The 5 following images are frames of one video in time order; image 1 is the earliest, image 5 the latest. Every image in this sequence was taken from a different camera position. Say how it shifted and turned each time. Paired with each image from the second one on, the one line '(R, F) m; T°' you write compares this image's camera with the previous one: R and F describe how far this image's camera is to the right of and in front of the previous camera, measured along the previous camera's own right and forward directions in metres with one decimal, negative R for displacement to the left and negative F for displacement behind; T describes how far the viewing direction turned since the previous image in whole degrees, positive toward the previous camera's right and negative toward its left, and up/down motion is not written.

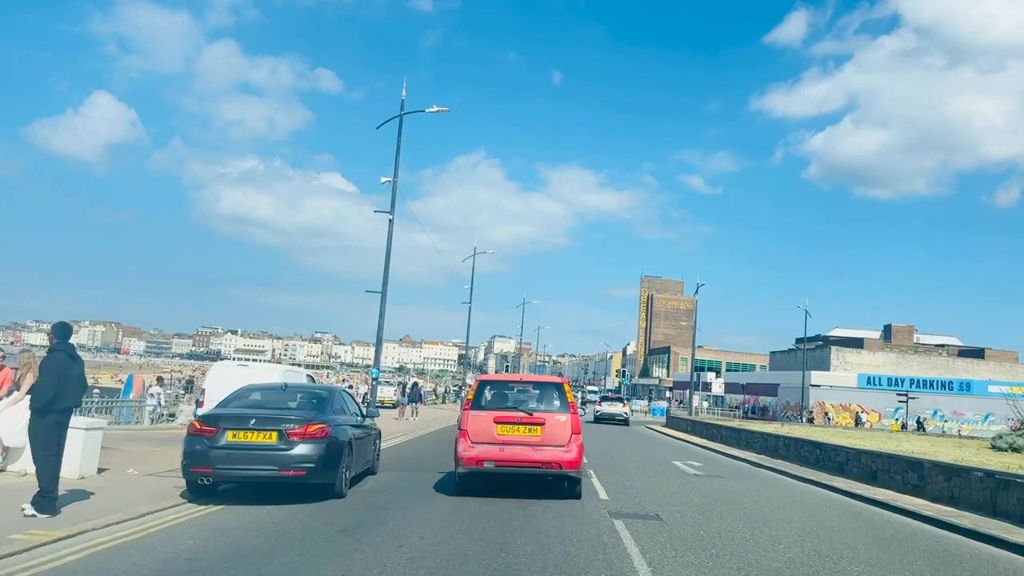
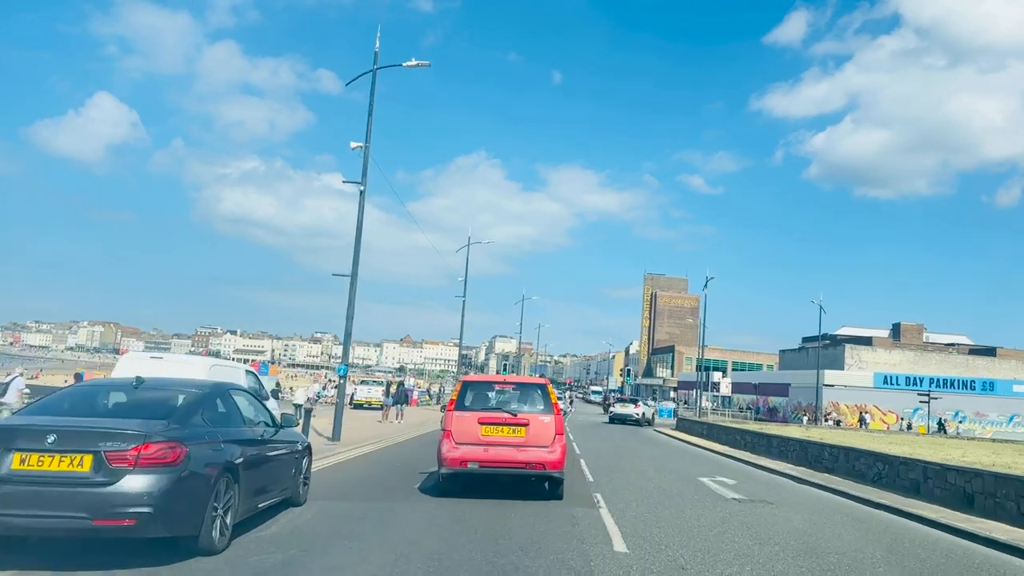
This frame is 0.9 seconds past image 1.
(+0.2, +2.9) m; 0°
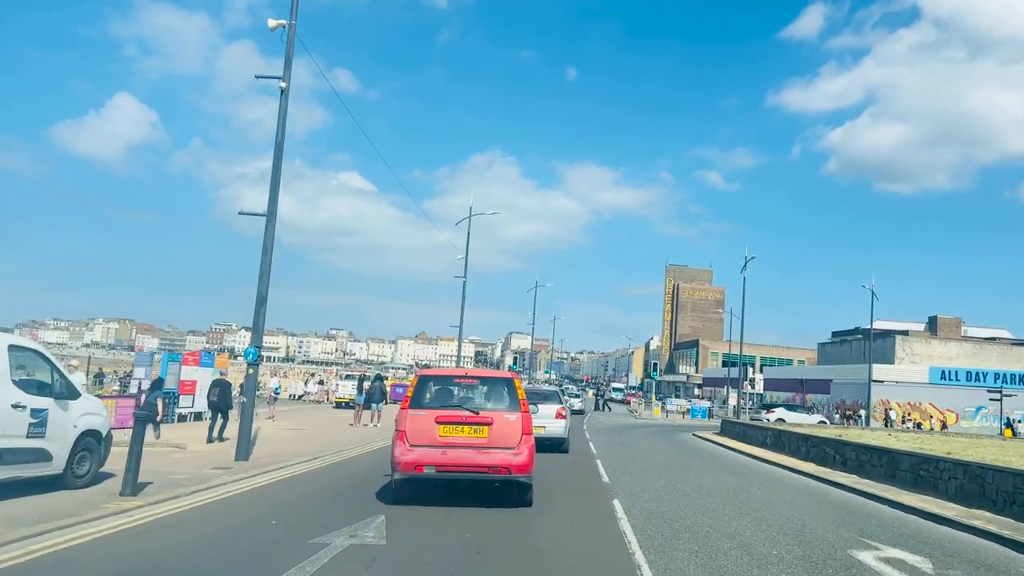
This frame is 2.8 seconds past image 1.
(+0.3, +5.6) m; -1°
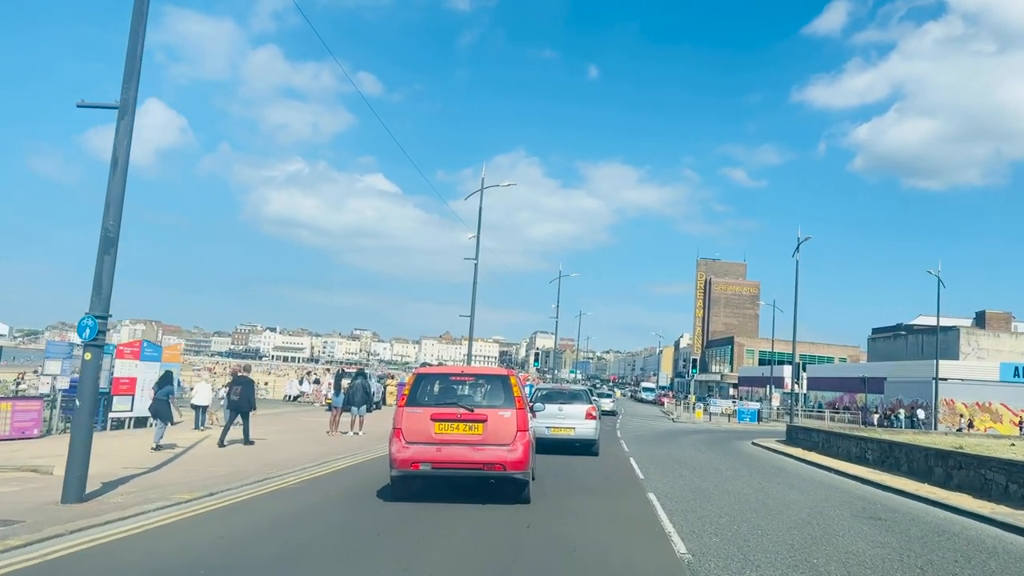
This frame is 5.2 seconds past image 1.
(+0.1, +4.4) m; -2°
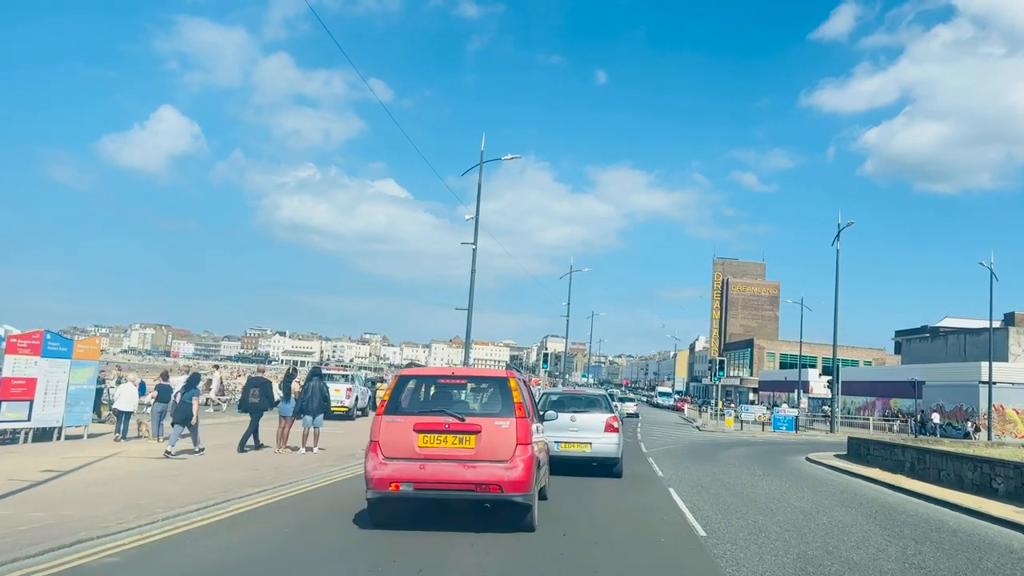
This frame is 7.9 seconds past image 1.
(+0.2, +3.6) m; -1°
